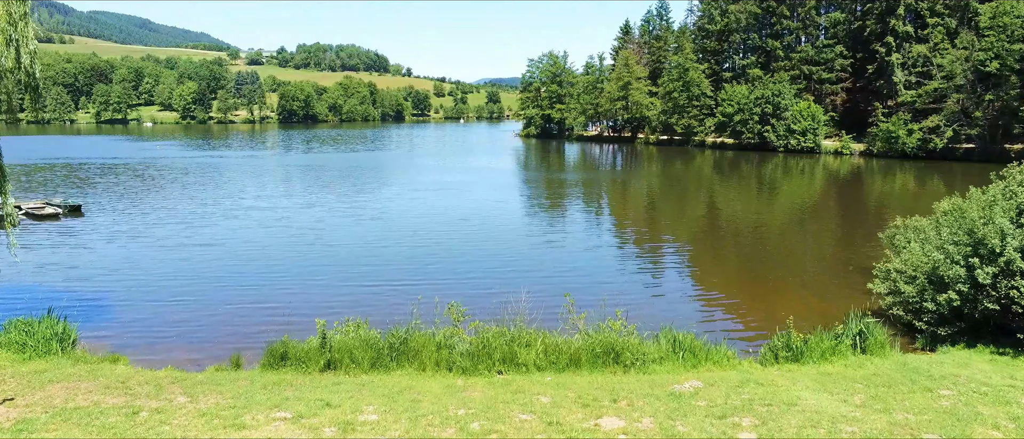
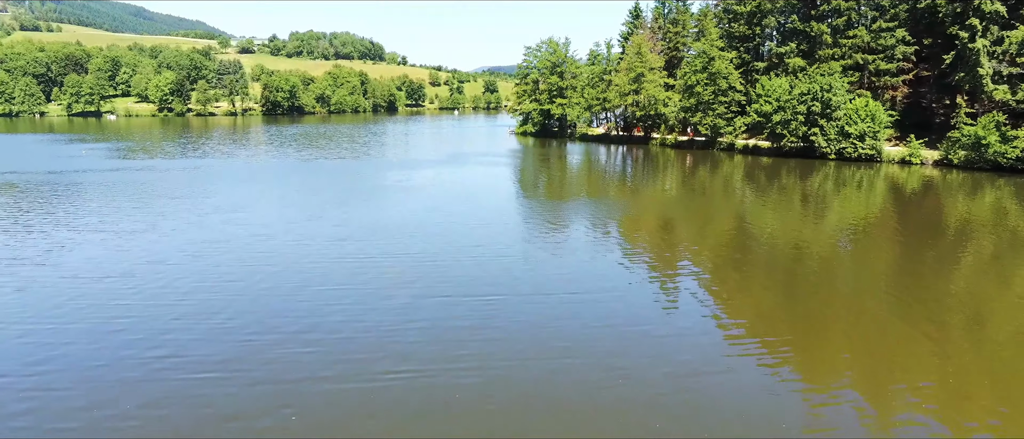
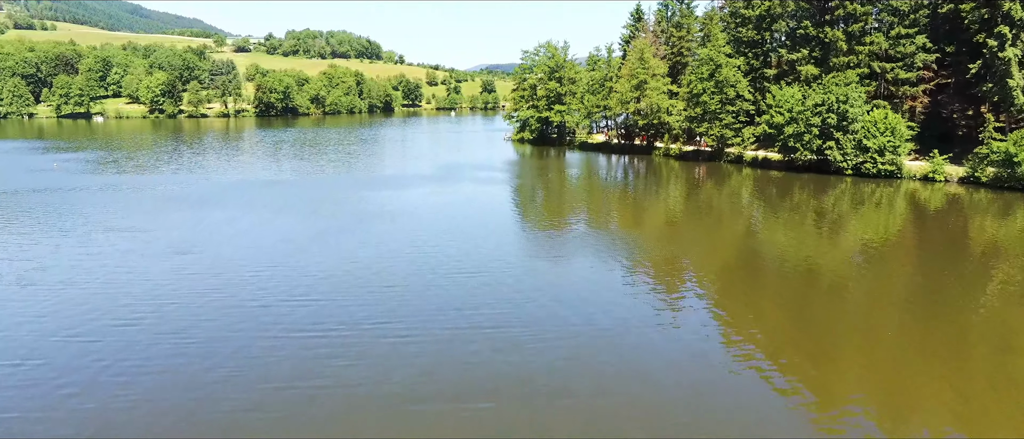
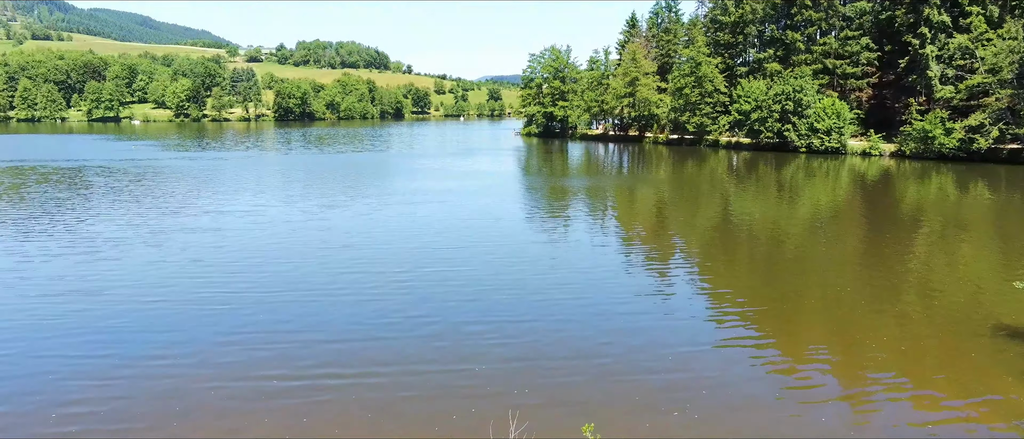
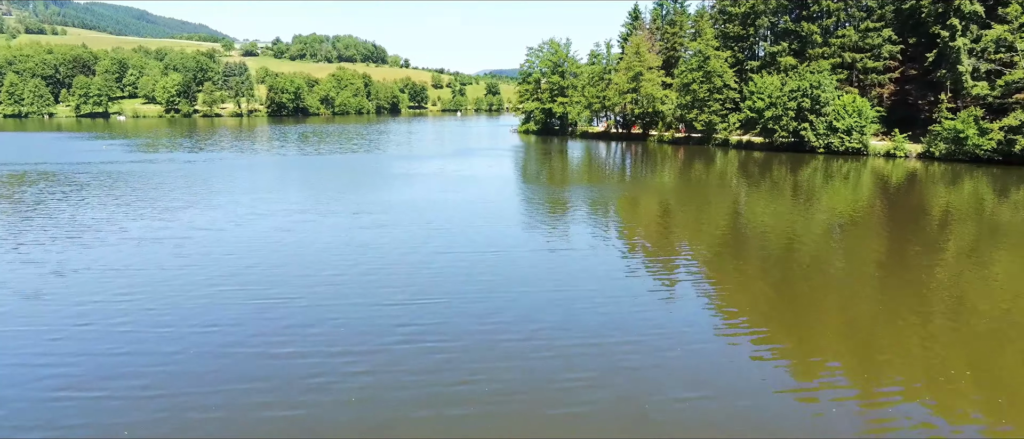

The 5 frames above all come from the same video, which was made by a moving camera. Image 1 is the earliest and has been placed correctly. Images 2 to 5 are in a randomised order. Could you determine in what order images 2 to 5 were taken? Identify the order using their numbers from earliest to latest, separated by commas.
4, 5, 2, 3
